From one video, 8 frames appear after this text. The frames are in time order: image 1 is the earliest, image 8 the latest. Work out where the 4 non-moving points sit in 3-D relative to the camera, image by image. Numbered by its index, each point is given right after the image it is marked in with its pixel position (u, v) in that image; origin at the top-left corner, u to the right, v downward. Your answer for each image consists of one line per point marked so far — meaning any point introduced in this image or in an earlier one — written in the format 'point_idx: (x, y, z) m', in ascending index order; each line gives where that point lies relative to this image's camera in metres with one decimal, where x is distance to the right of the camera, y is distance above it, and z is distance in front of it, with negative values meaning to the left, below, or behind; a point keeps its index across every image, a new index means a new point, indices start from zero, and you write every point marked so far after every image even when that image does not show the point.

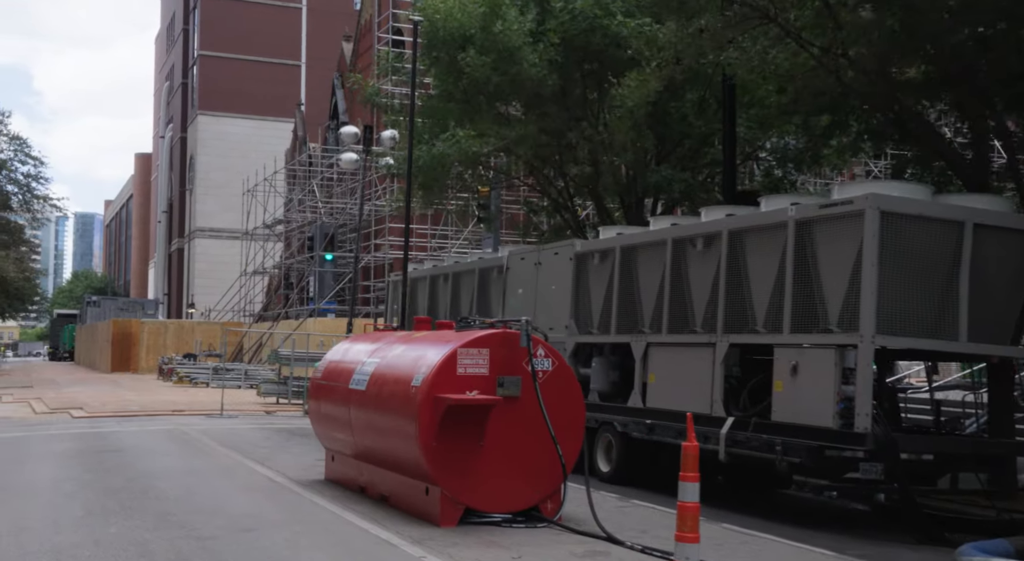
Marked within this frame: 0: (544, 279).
0: (+0.5, 0.0, +18.4) m
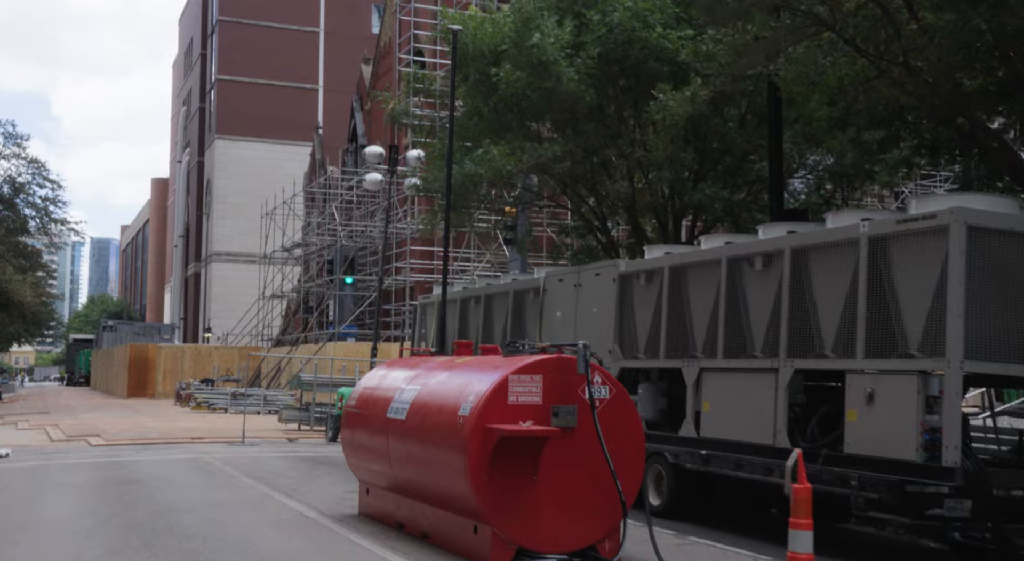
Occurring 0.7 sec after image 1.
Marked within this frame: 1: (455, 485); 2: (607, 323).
0: (+1.1, -0.3, +17.6) m
1: (-0.5, -1.8, +10.7) m
2: (+1.3, -0.6, +16.8) m
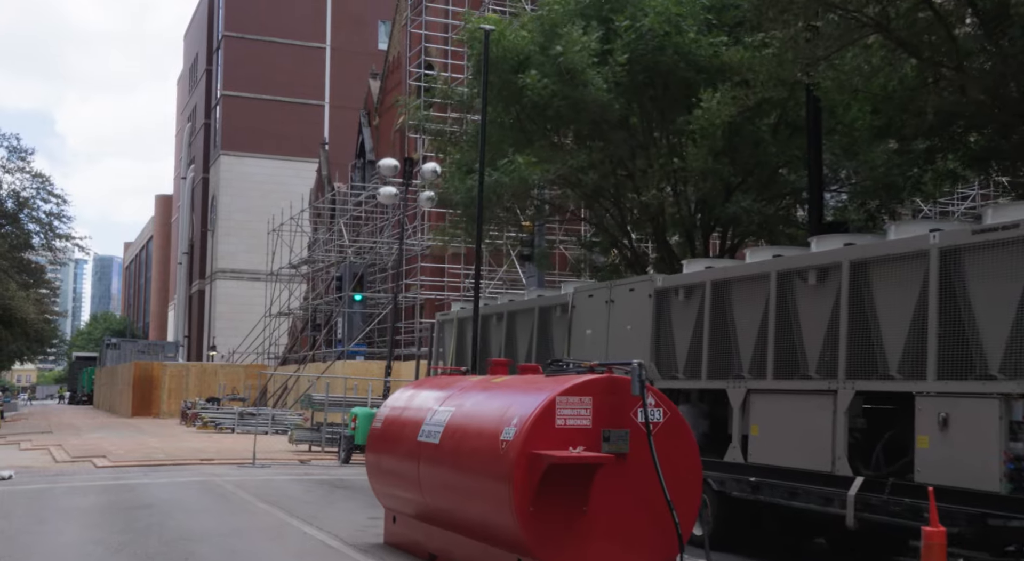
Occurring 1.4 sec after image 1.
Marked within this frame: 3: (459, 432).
0: (+1.5, -0.5, +16.7) m
1: (-0.1, -1.9, +9.8) m
2: (+1.7, -0.8, +15.9) m
3: (-0.5, -1.4, +10.9) m
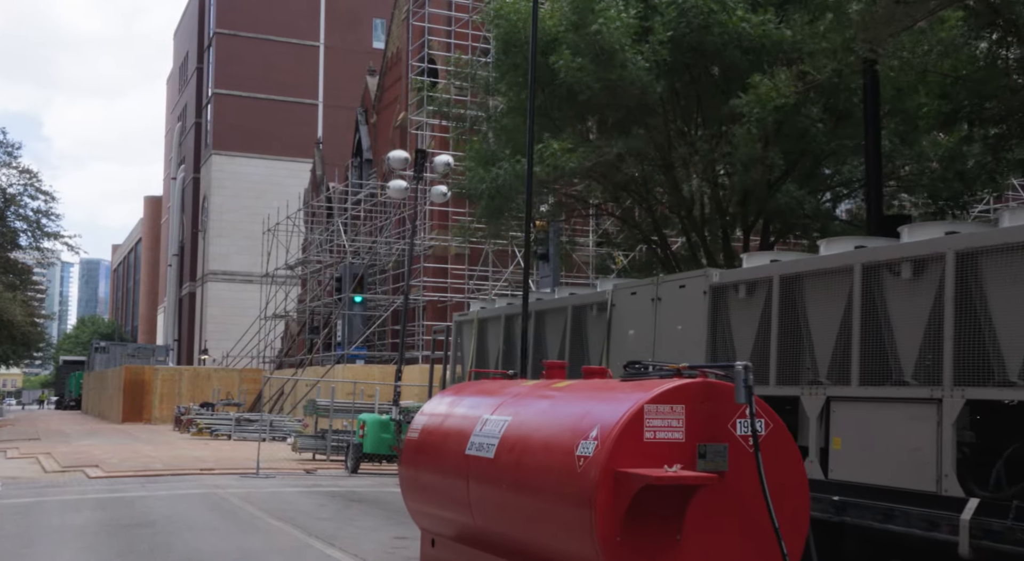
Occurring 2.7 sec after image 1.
0: (+1.9, -0.5, +15.3) m
1: (+0.4, -1.8, +8.4) m
2: (+2.2, -0.8, +14.5) m
3: (+0.1, -1.3, +9.4) m
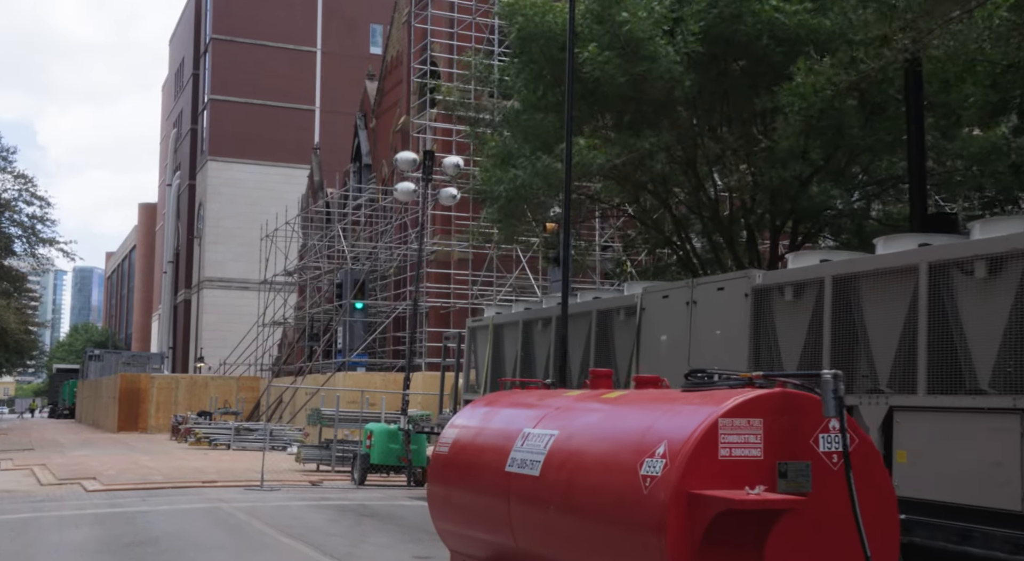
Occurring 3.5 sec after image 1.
0: (+2.3, -0.5, +14.4) m
1: (+0.8, -1.8, +7.5) m
2: (+2.6, -0.8, +13.6) m
3: (+0.4, -1.3, +8.5) m
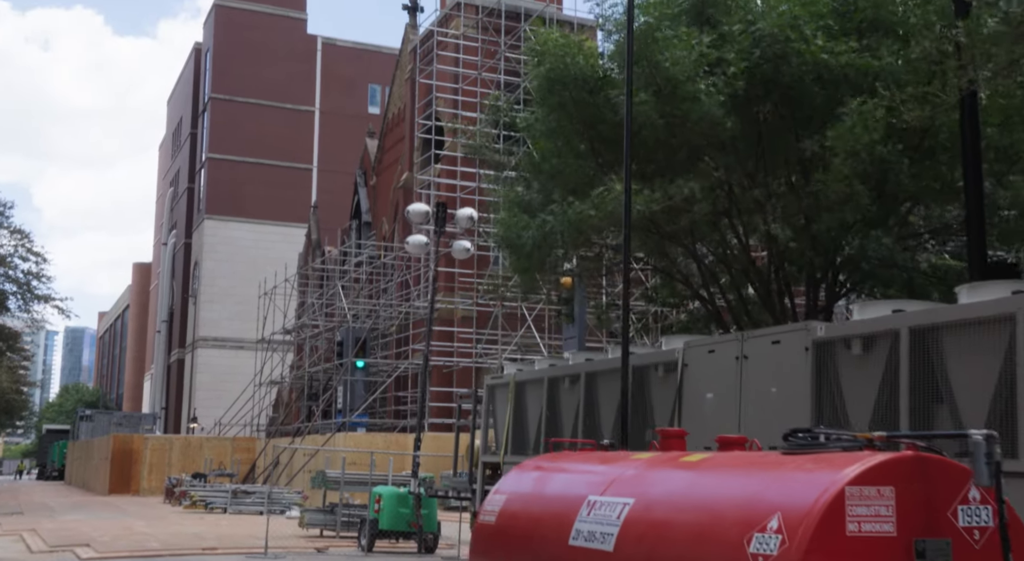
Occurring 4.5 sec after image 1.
0: (+2.7, -1.1, +13.3) m
1: (+1.2, -2.1, +6.3) m
2: (+3.0, -1.3, +12.5) m
3: (+0.9, -1.6, +7.4) m
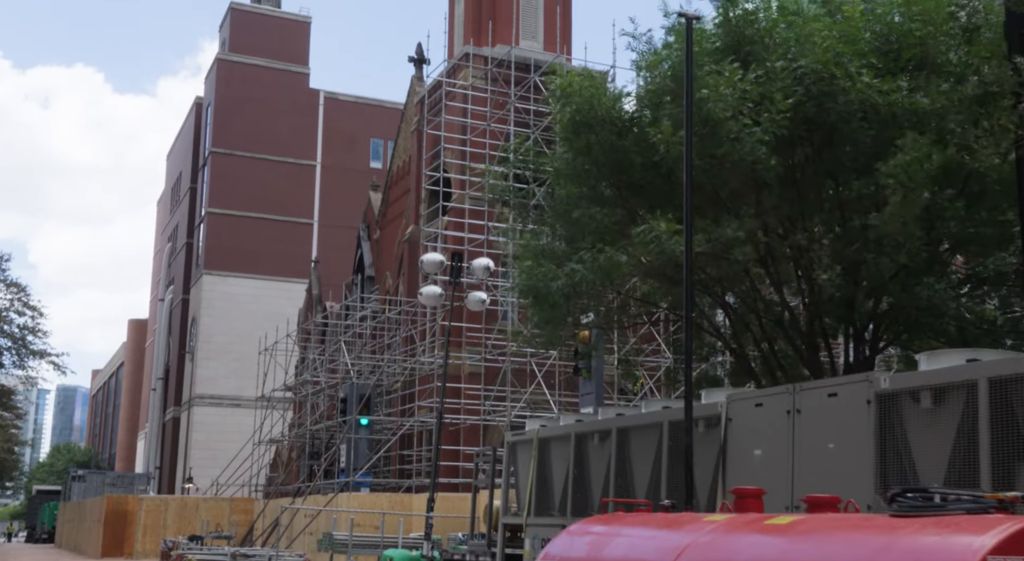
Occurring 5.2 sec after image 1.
0: (+3.0, -1.6, +12.4) m
1: (+1.6, -2.2, +5.3) m
2: (+3.4, -1.8, +11.6) m
3: (+1.3, -1.8, +6.4) m
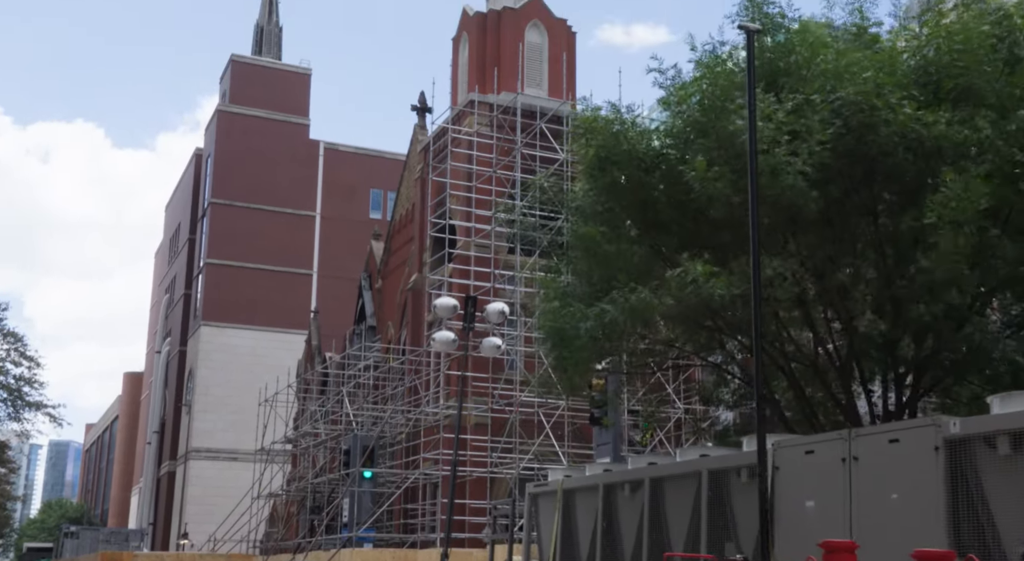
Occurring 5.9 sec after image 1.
0: (+3.4, -1.9, +11.5) m
1: (+2.0, -2.3, +4.4) m
2: (+3.7, -2.1, +10.7) m
3: (+1.6, -1.9, +5.5) m
